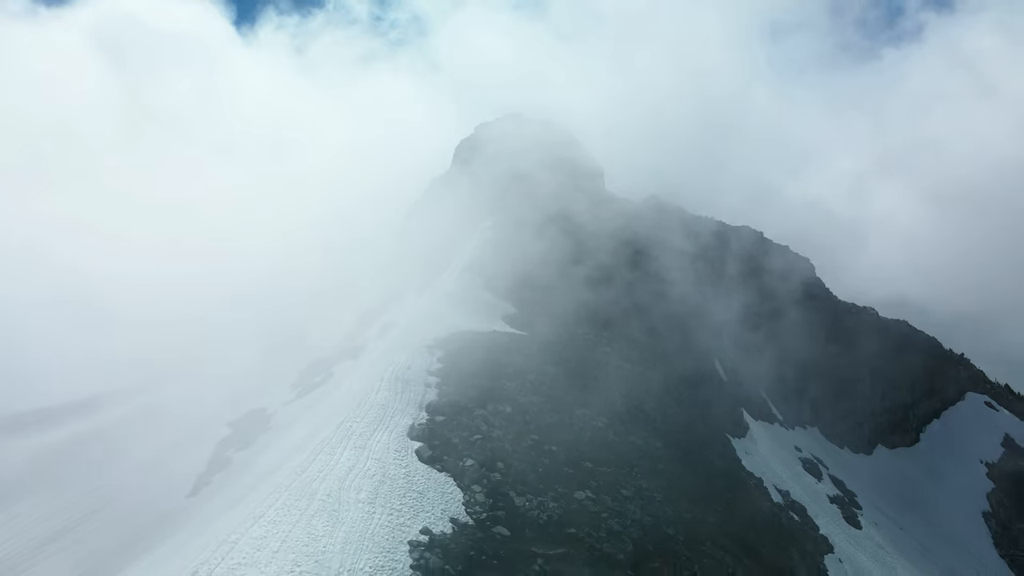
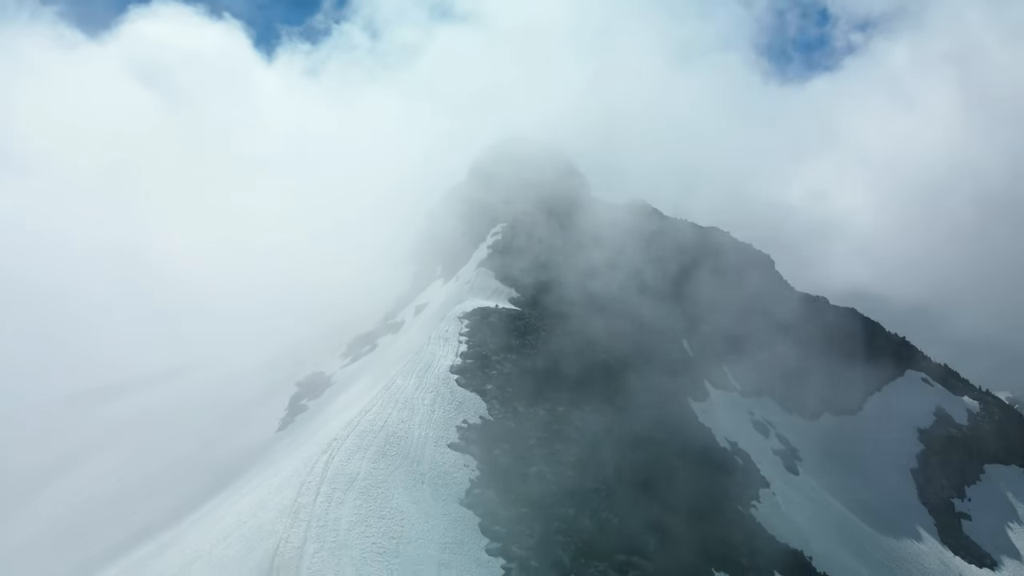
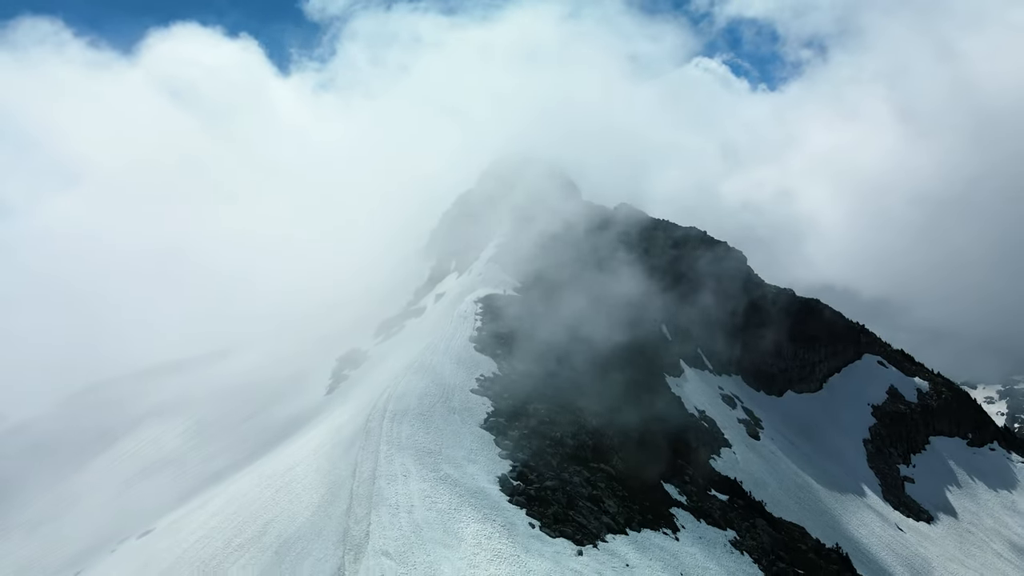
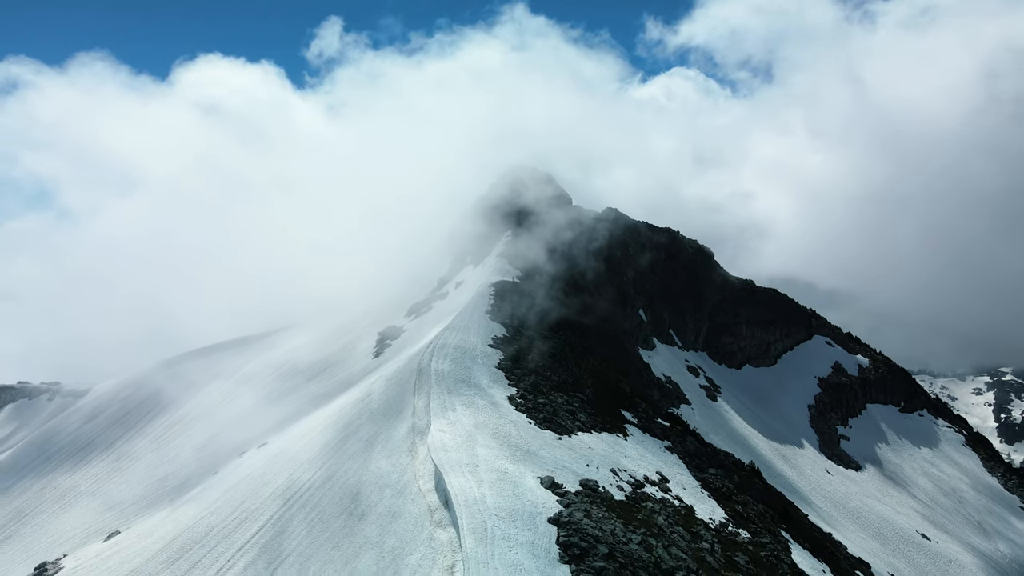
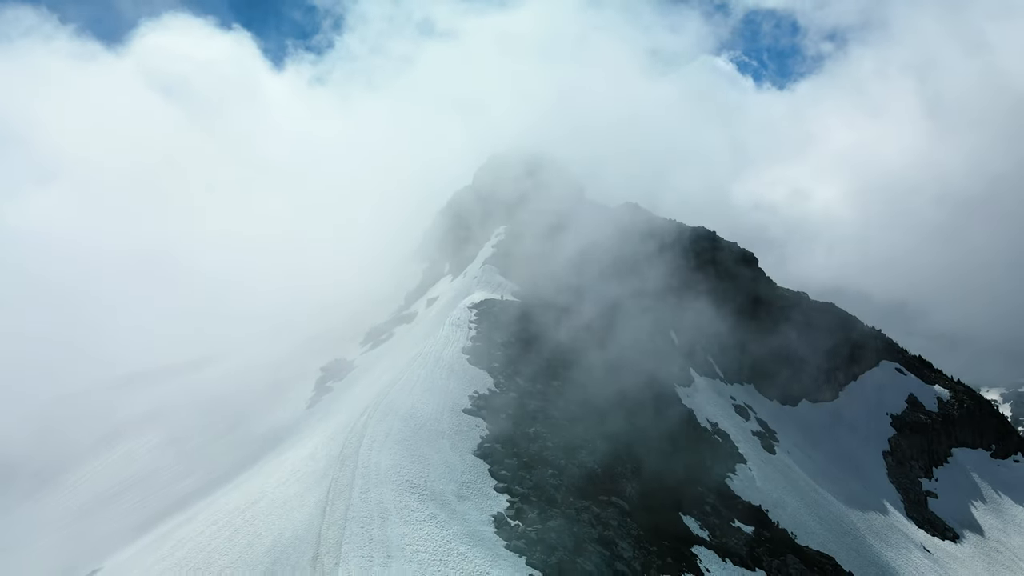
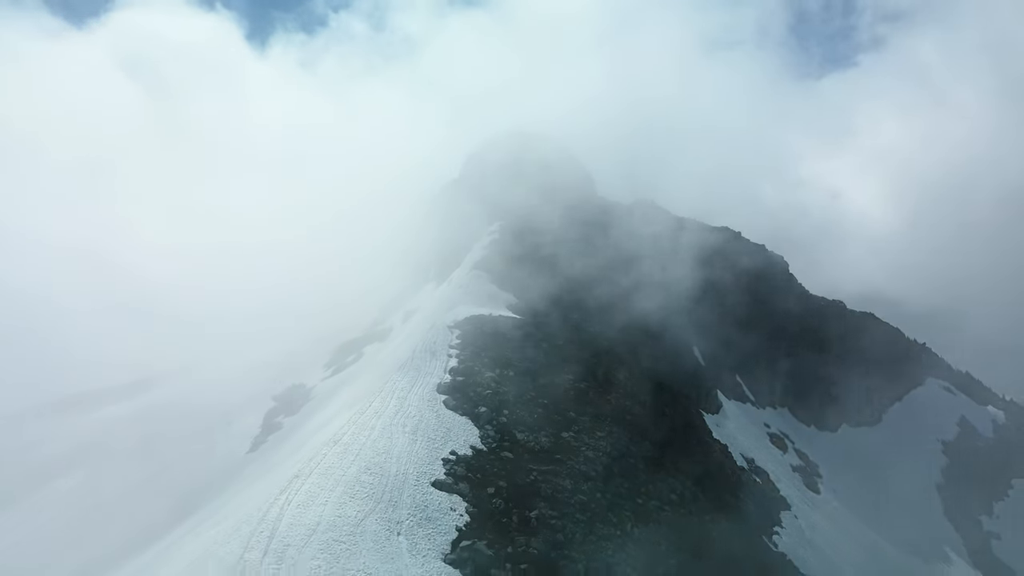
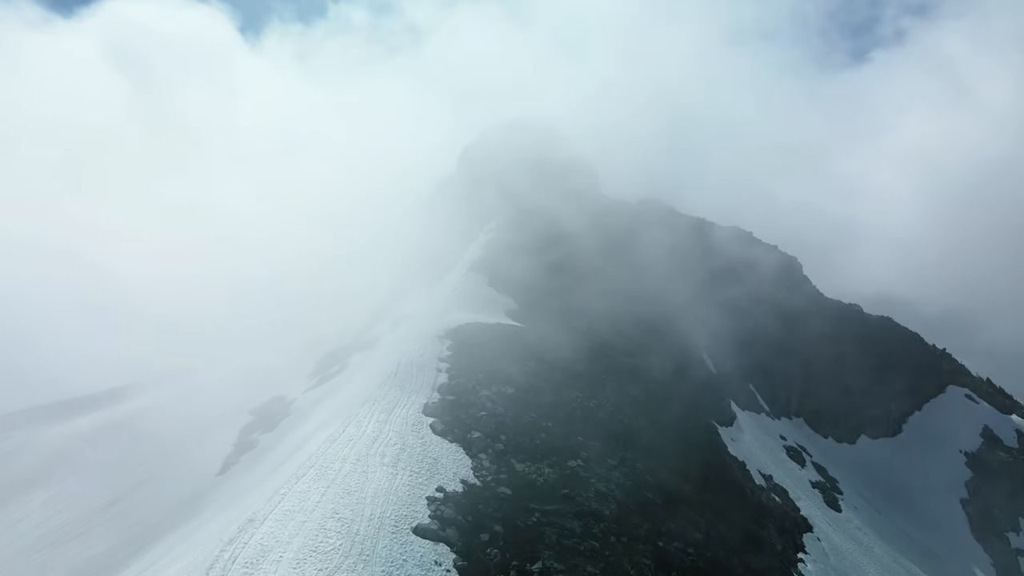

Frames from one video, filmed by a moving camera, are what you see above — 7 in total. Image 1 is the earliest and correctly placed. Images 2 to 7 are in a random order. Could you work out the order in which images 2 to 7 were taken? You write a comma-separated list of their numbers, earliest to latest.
7, 6, 2, 5, 3, 4
